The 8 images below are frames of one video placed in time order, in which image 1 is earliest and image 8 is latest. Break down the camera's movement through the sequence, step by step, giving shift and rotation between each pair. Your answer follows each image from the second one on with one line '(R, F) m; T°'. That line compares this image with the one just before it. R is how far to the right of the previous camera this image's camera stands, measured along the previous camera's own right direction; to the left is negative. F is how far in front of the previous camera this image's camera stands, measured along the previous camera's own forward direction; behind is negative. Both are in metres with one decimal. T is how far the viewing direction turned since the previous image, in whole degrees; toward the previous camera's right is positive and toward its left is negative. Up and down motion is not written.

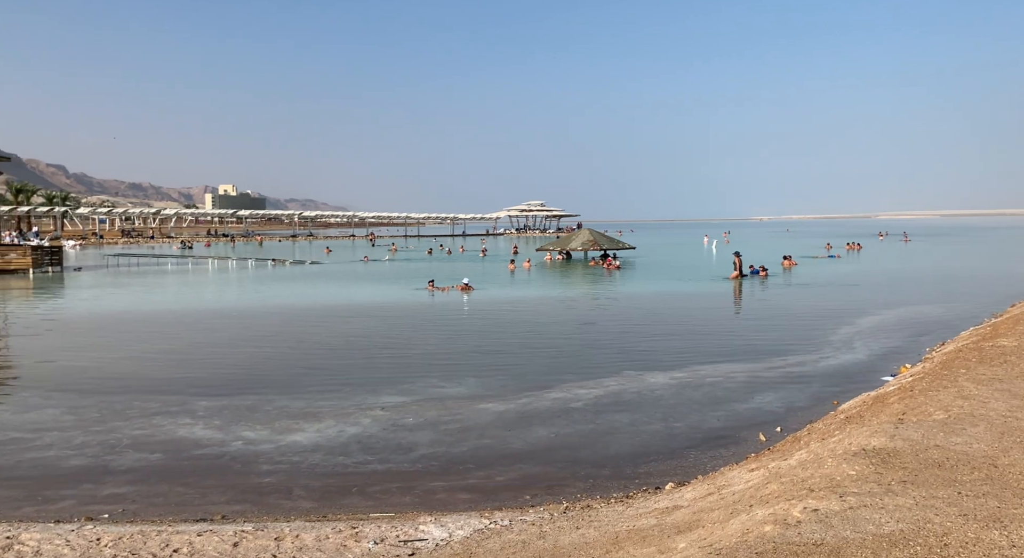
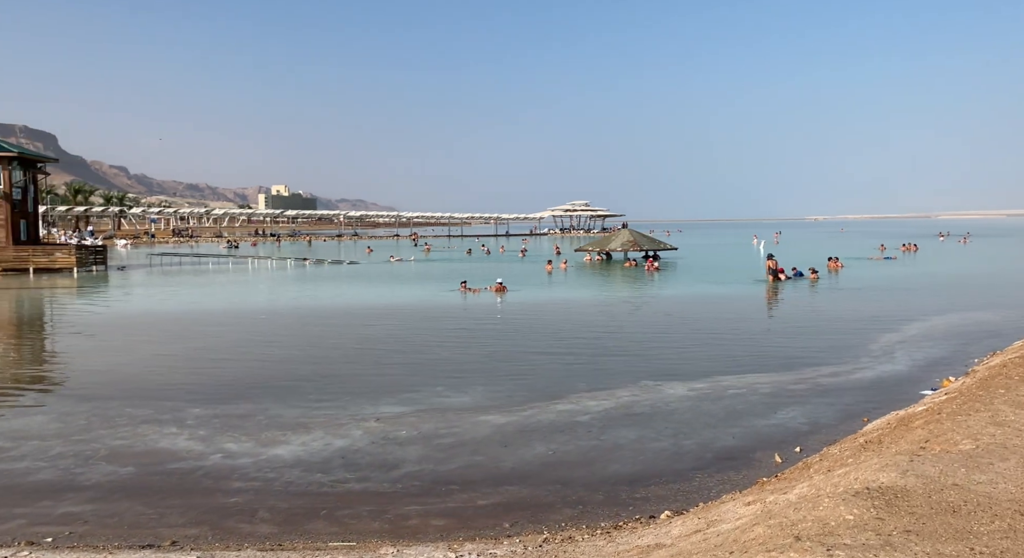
(+0.6, +0.7) m; -3°
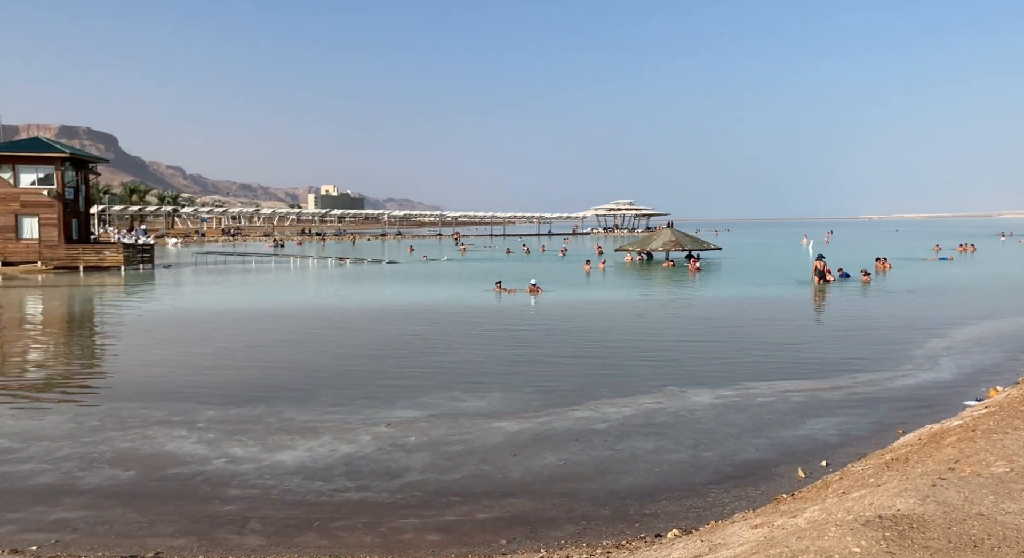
(+0.4, +0.4) m; -3°
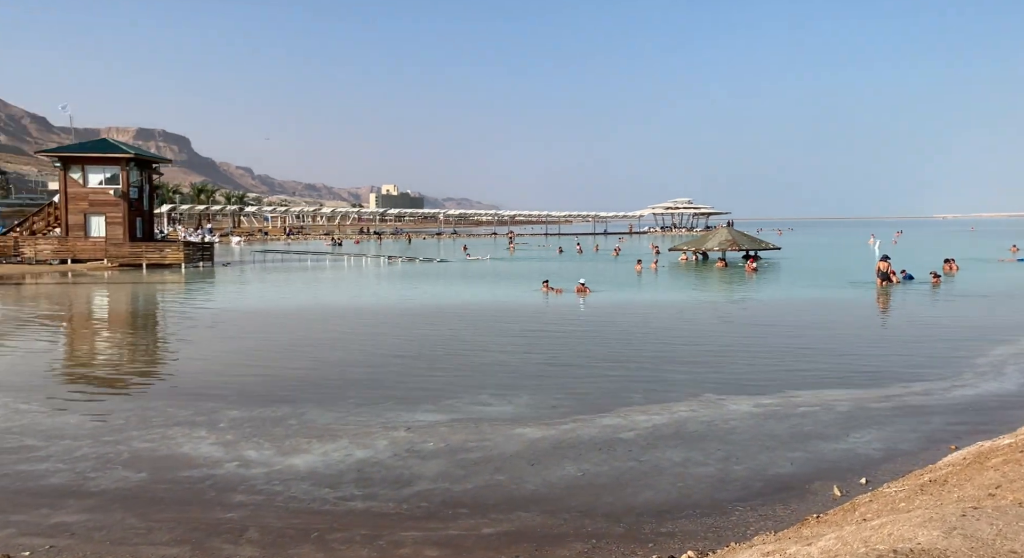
(+0.4, +0.4) m; -4°
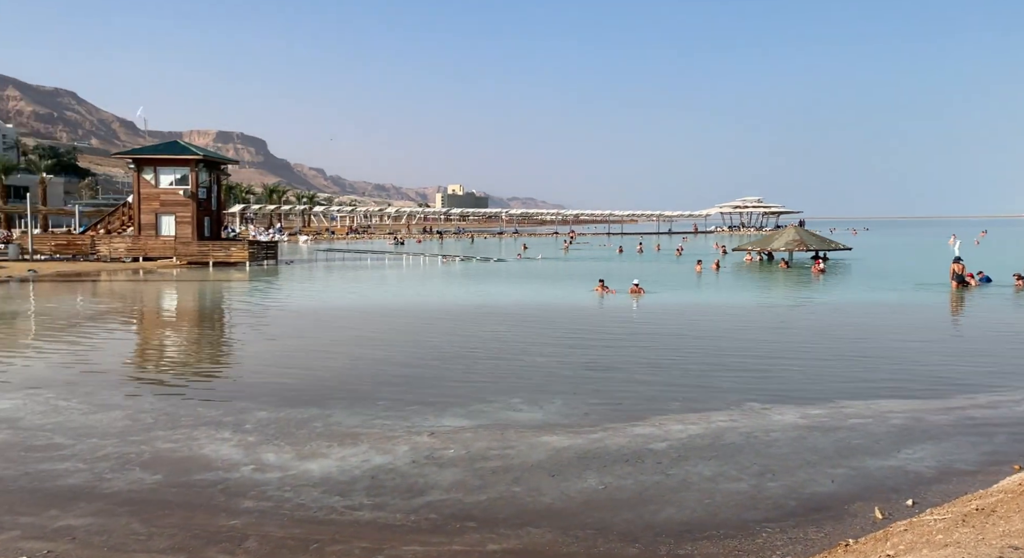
(+0.4, +0.4) m; -4°
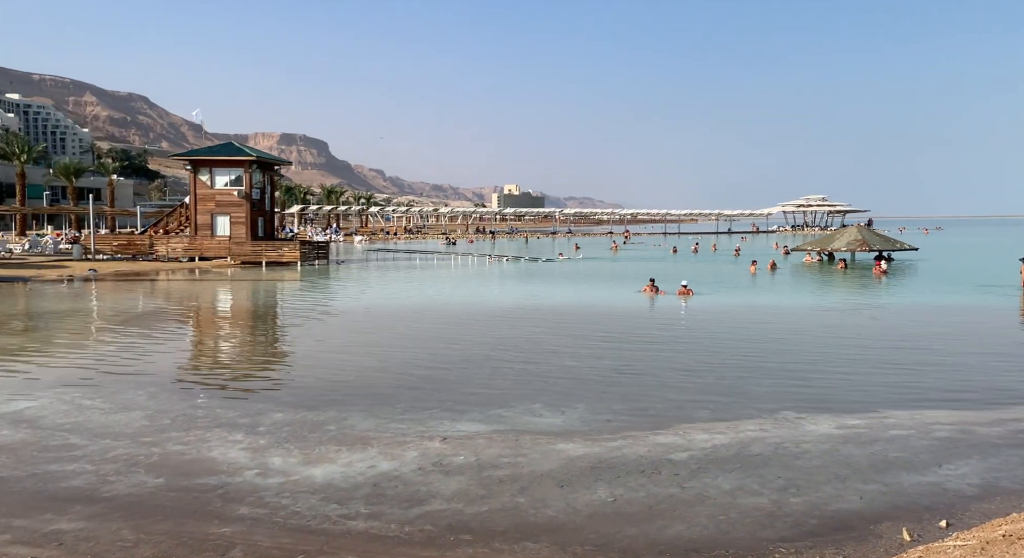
(+0.5, +0.4) m; -4°
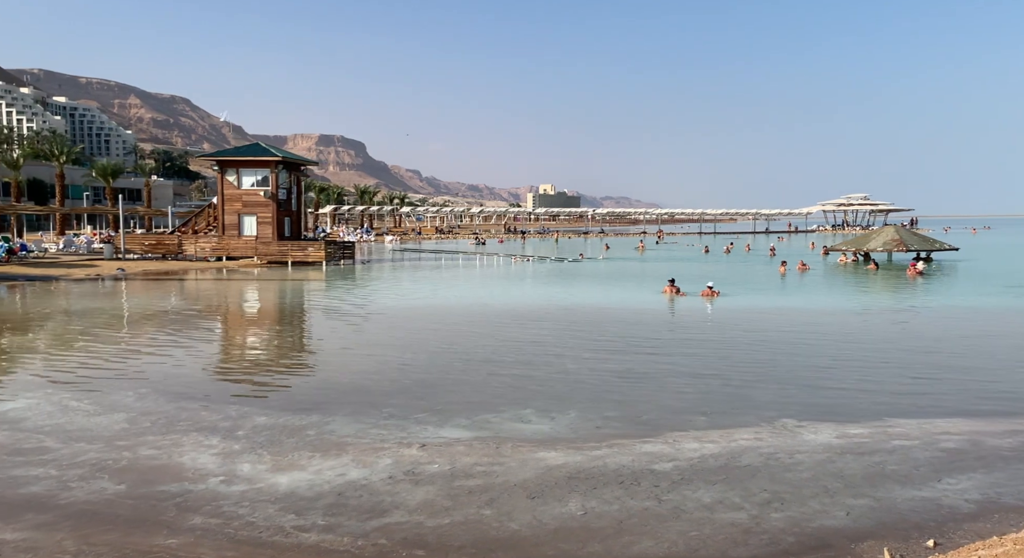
(+0.6, +0.4) m; -2°
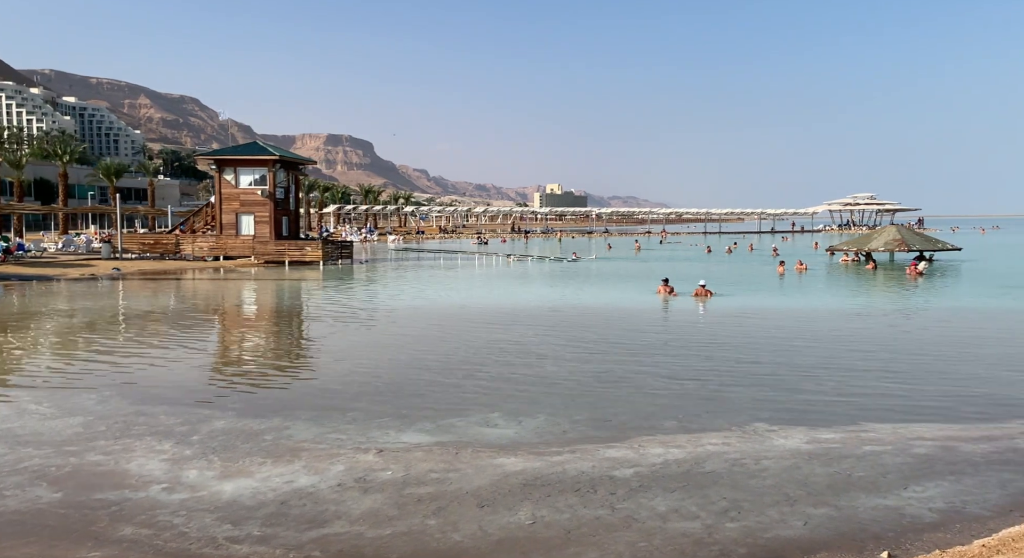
(+0.5, +0.3) m; 0°
